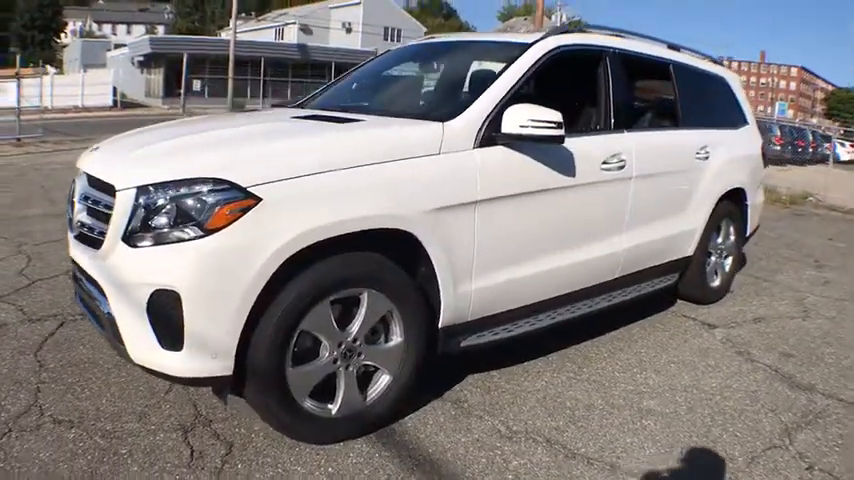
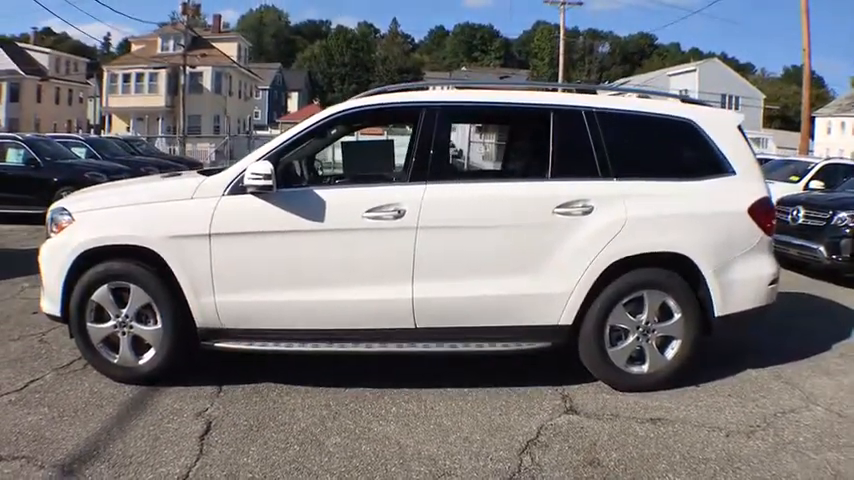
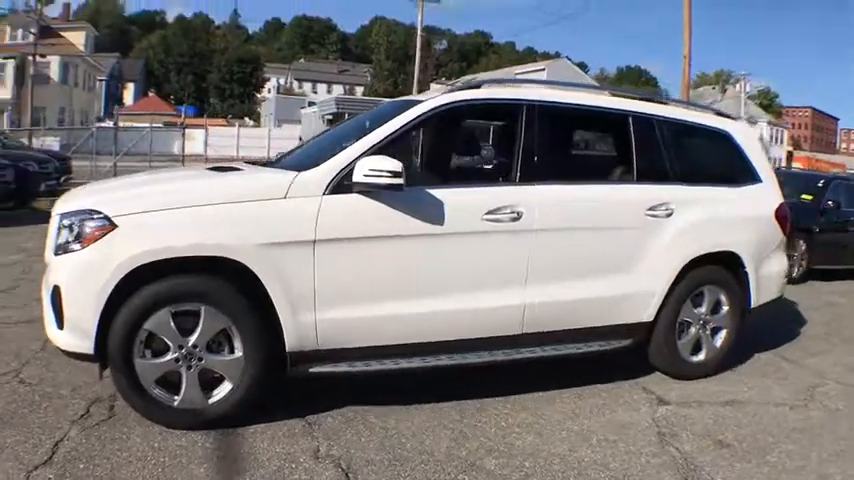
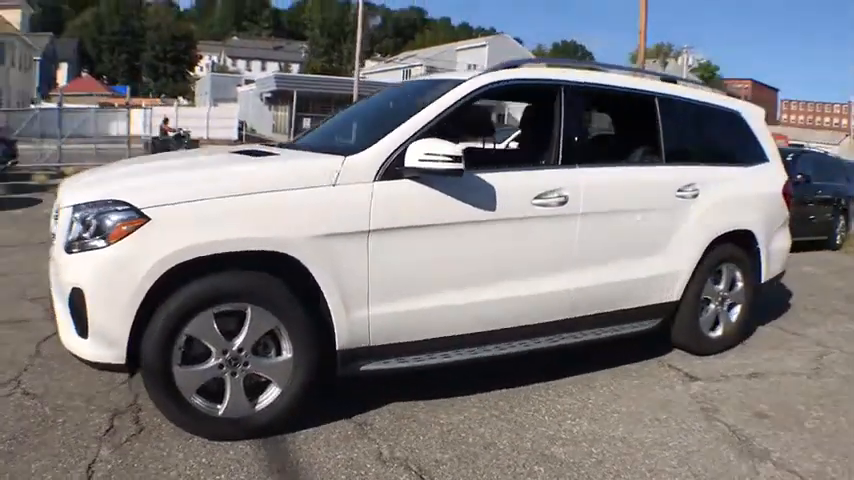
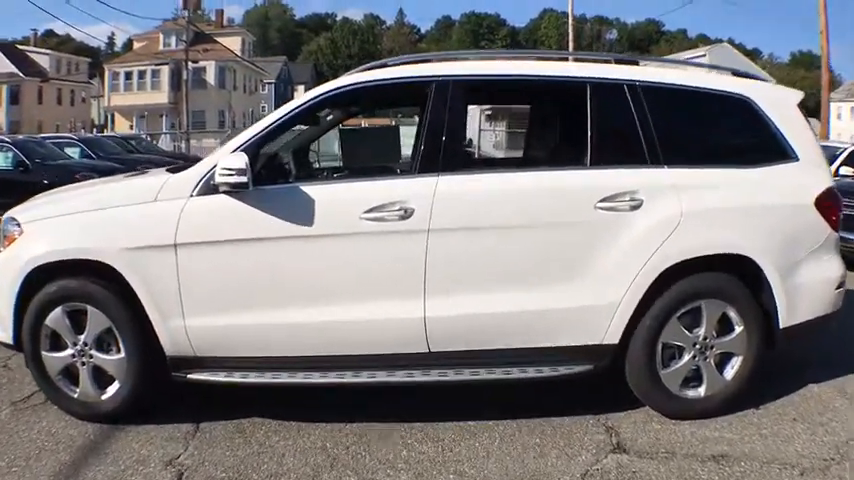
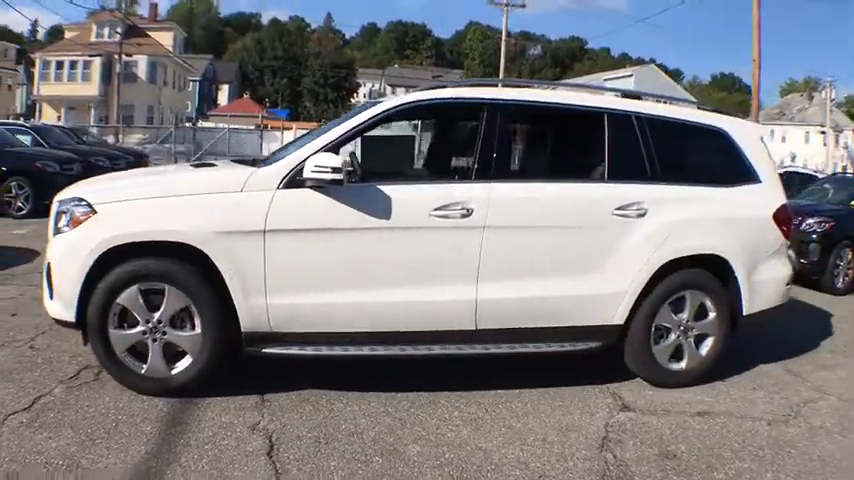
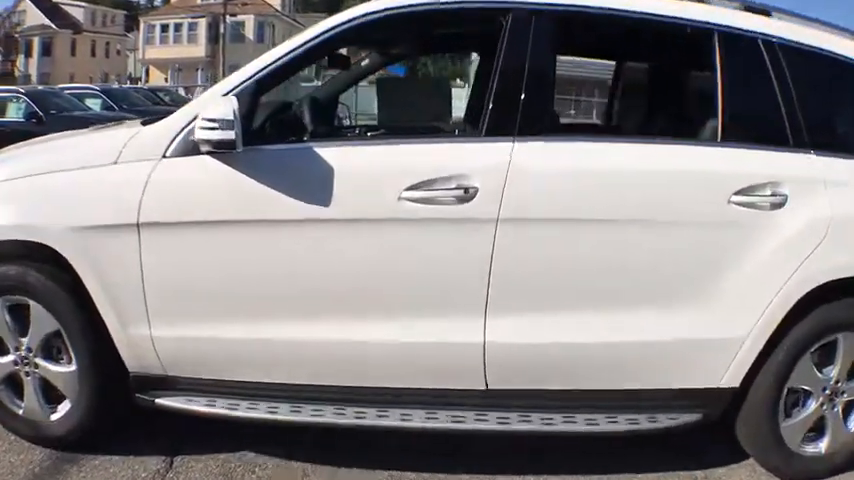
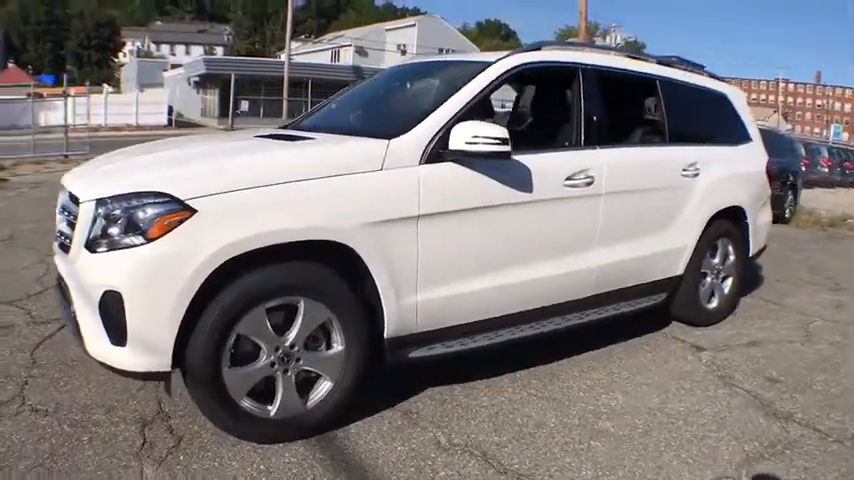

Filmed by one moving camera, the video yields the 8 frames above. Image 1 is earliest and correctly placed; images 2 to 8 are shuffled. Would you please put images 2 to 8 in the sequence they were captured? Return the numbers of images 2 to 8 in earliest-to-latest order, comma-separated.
8, 4, 3, 6, 2, 5, 7
